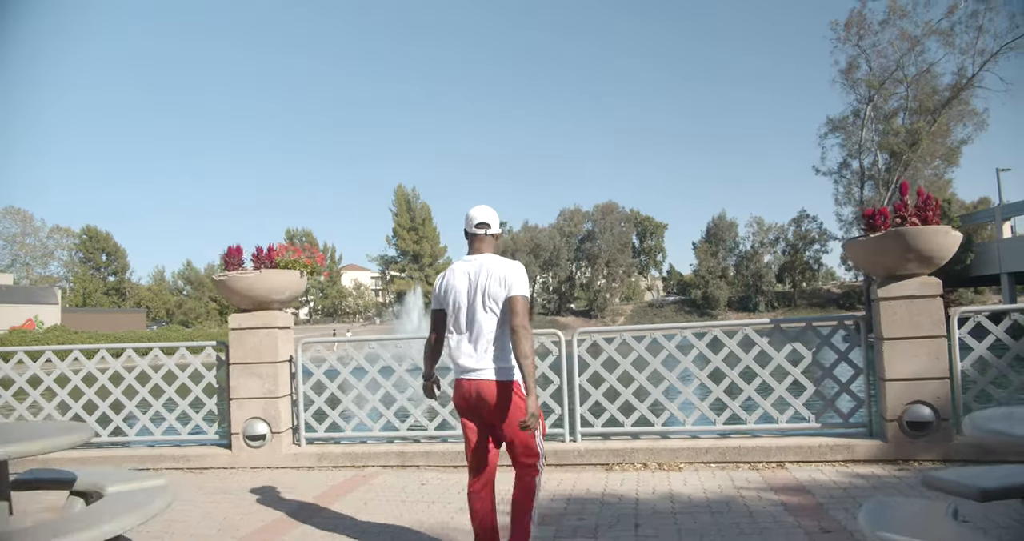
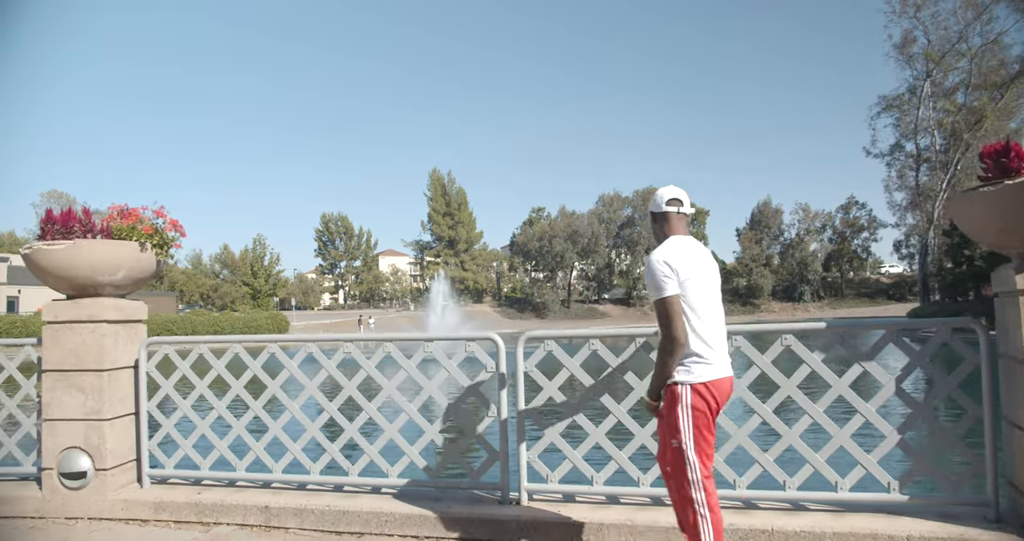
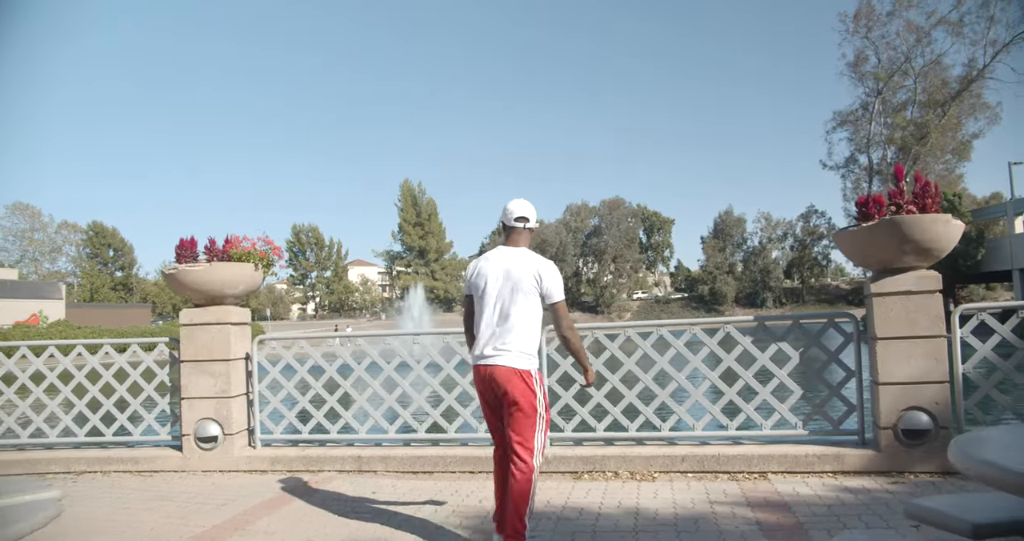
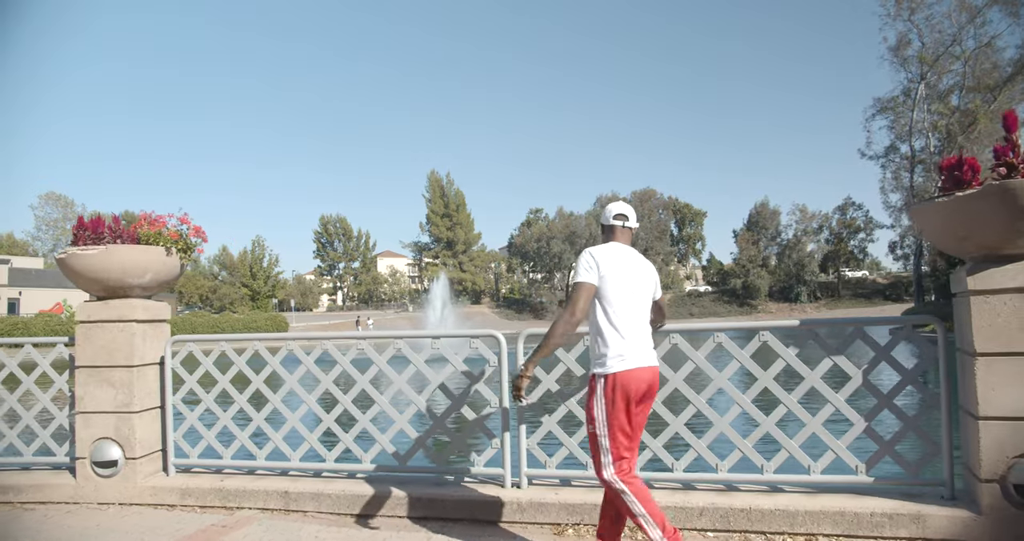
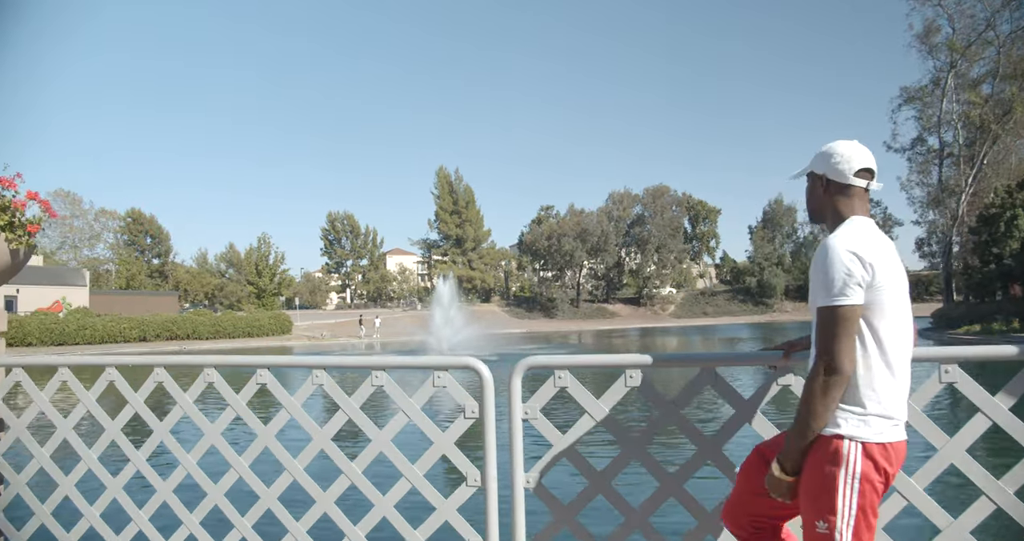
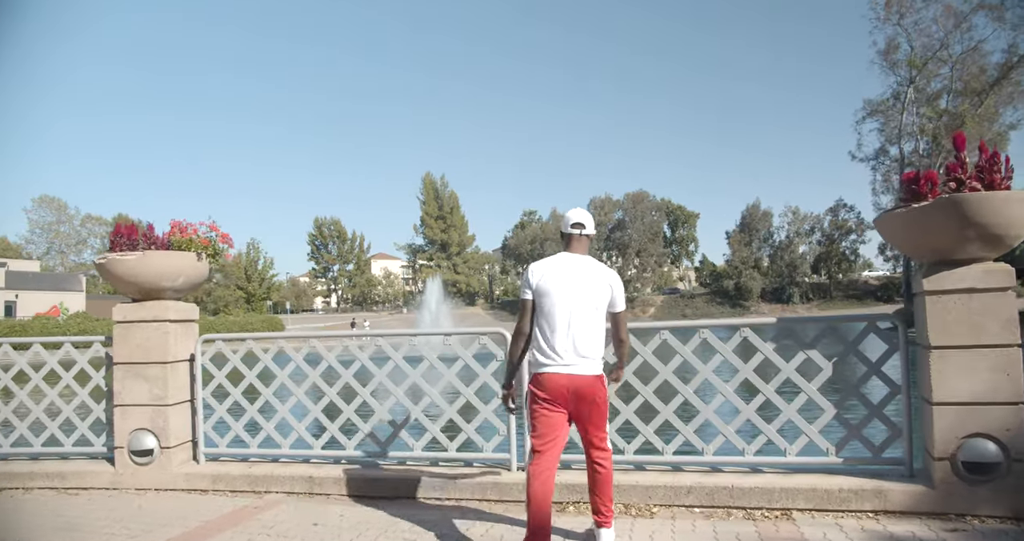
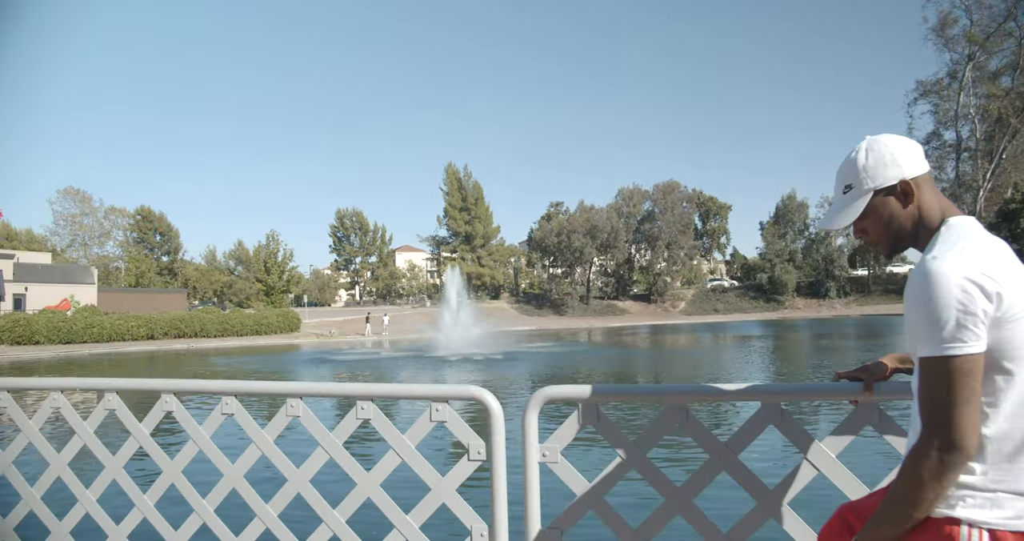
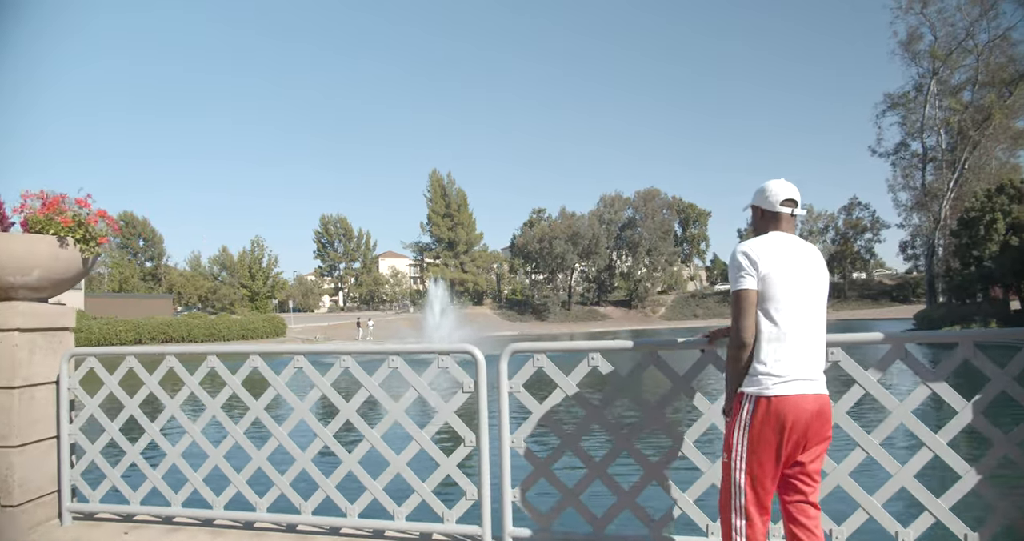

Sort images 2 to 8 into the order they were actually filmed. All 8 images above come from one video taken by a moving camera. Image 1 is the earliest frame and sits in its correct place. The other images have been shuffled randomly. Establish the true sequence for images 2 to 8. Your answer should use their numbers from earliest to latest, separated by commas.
3, 6, 4, 2, 8, 5, 7
